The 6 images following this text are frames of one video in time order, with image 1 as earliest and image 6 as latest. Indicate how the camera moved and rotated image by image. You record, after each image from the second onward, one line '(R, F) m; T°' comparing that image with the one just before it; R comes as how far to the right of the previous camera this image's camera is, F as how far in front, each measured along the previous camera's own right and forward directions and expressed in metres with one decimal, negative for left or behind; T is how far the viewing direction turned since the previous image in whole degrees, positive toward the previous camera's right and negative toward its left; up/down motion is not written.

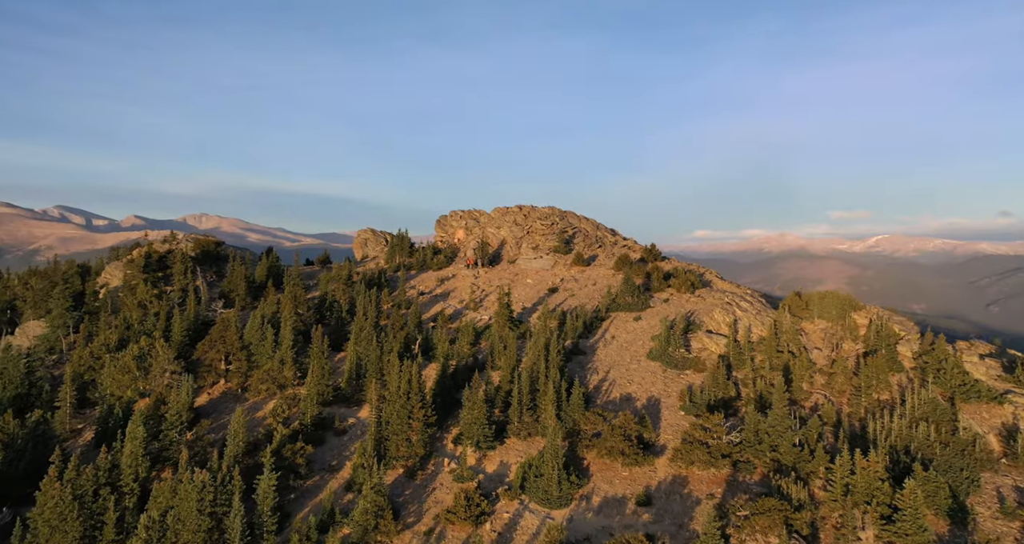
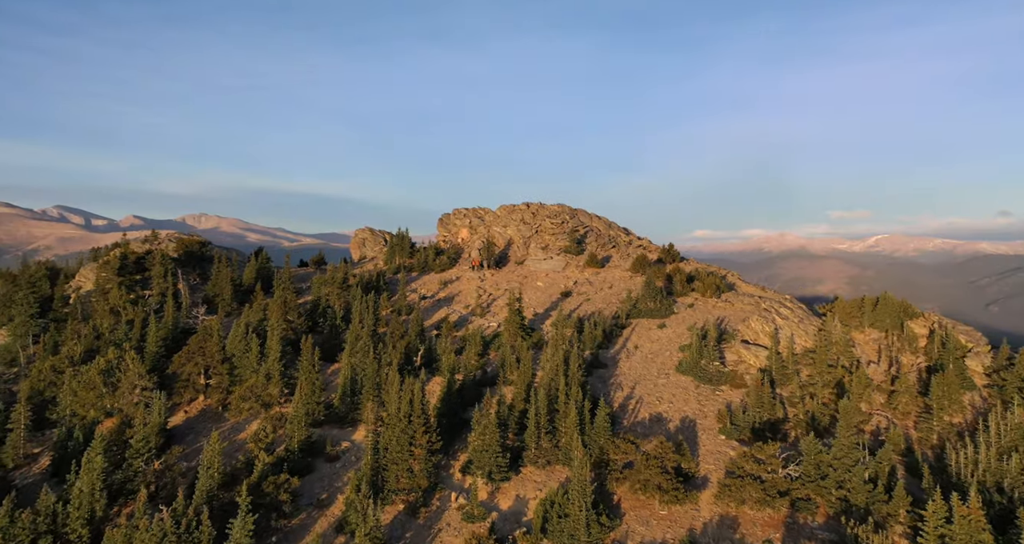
(-0.3, +1.6) m; 0°
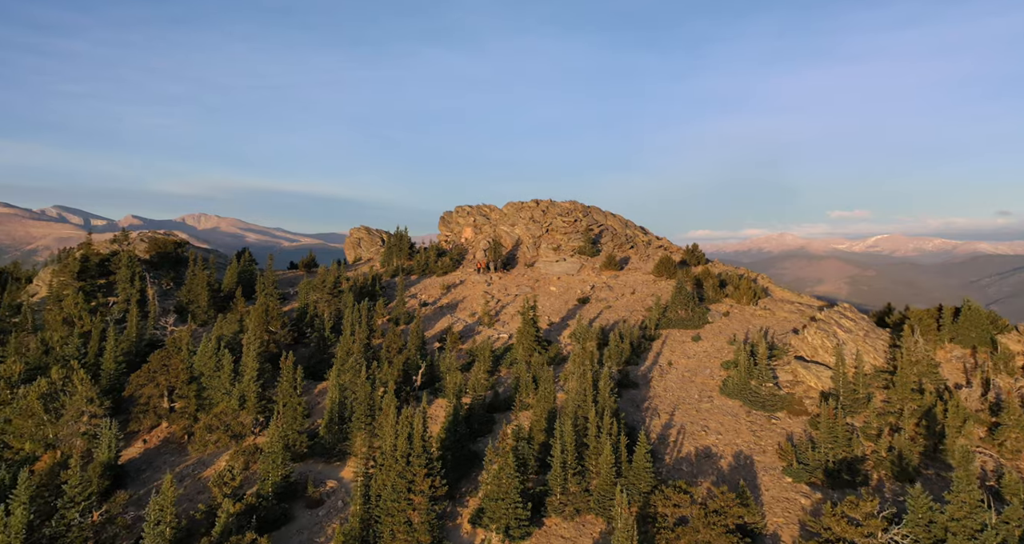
(-0.3, +2.0) m; 0°
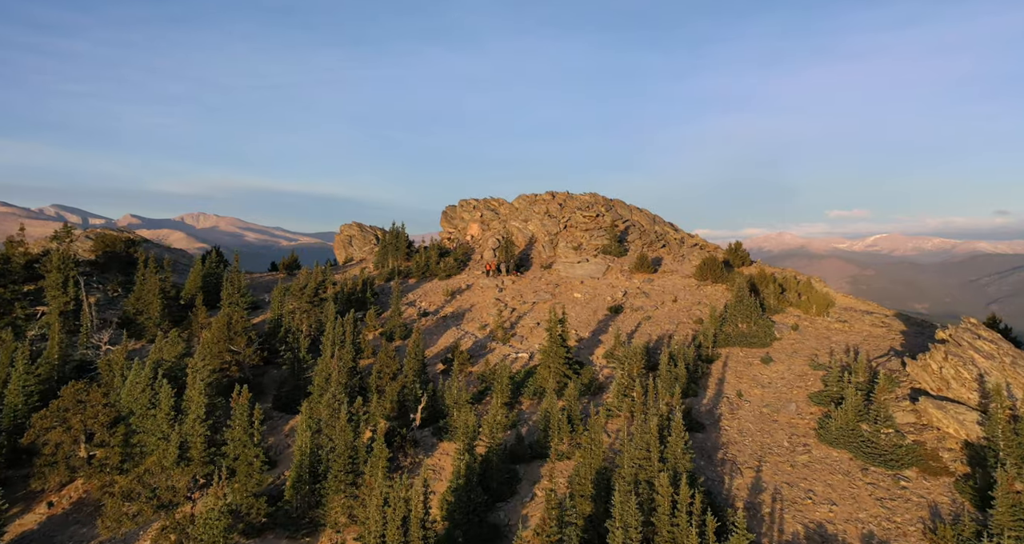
(-0.4, +2.9) m; 0°
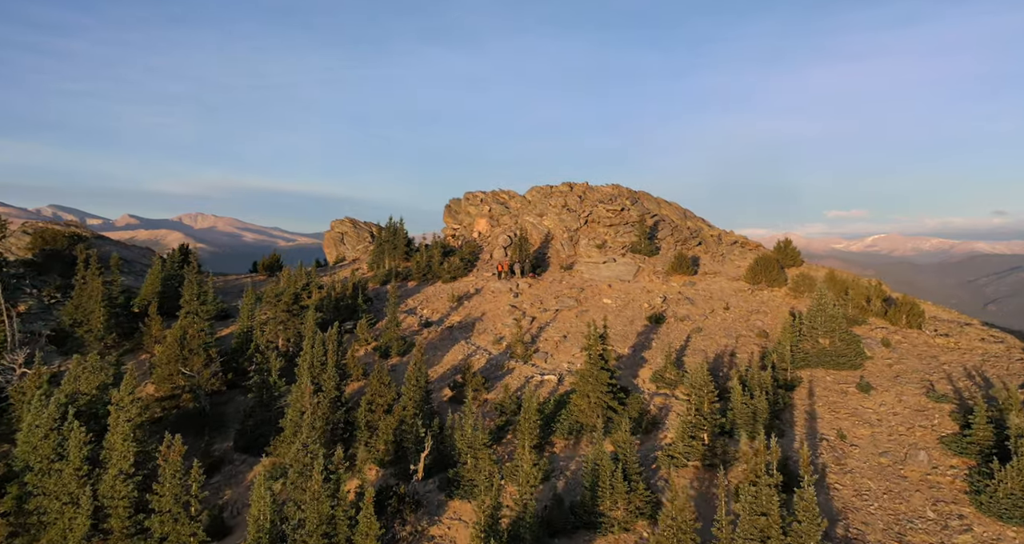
(-0.4, +2.5) m; 0°
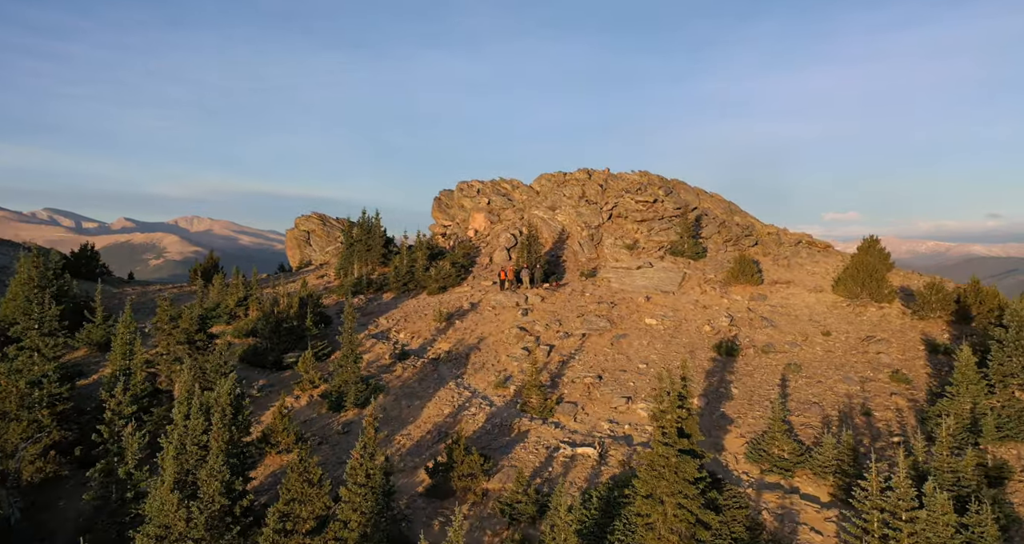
(-0.1, +3.7) m; 0°
